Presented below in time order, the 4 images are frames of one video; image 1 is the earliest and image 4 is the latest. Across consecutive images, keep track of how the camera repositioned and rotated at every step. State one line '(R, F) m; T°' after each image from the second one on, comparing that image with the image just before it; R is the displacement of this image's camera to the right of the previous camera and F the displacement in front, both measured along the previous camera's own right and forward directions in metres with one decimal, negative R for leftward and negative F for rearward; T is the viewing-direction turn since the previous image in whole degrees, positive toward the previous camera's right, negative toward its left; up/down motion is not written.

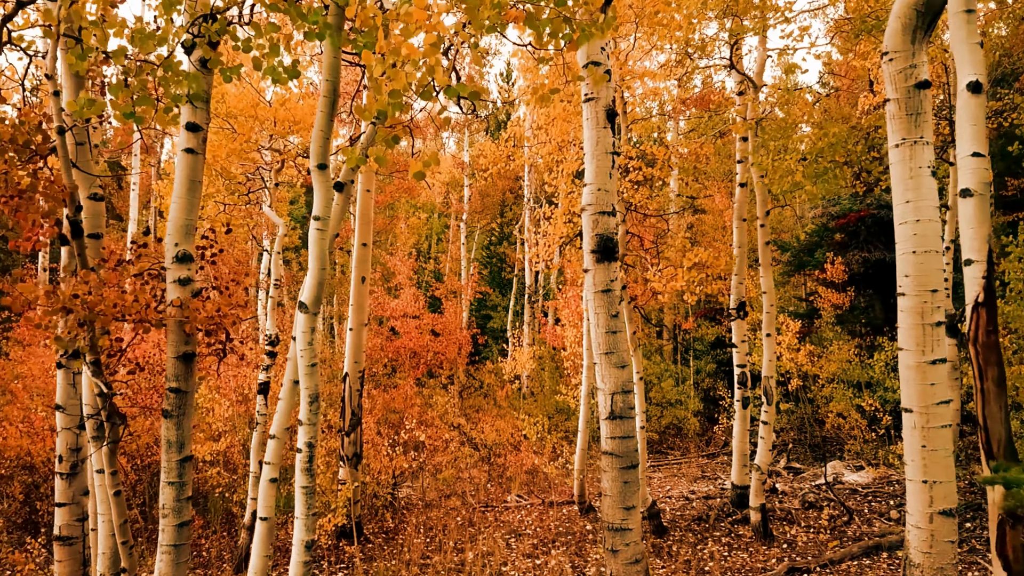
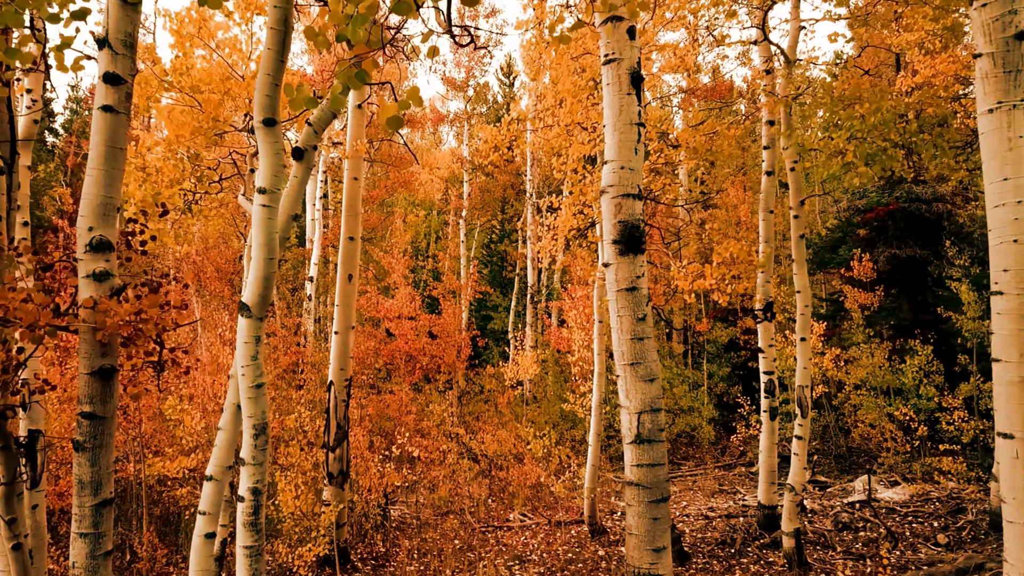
(-0.1, +0.8) m; 0°
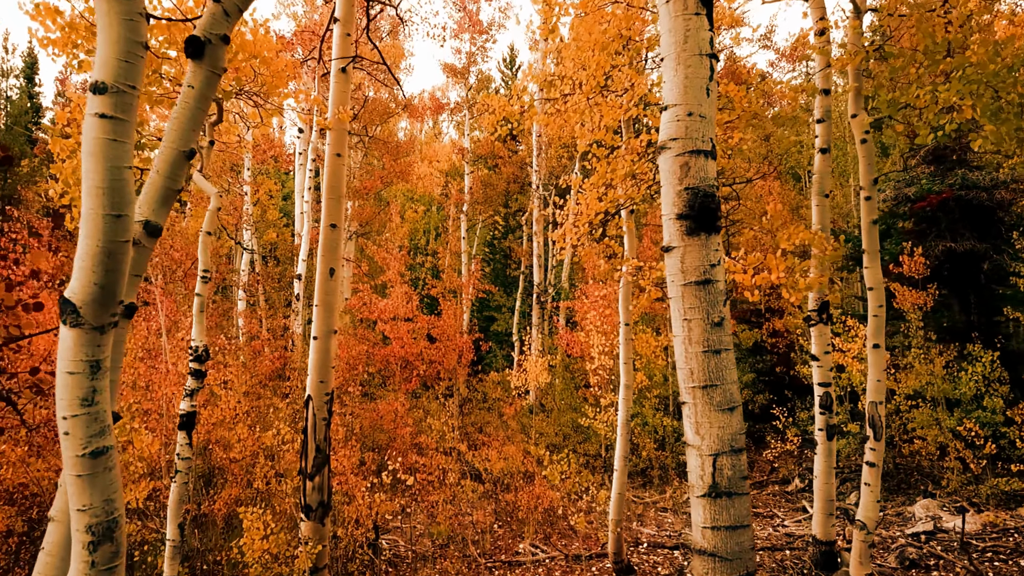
(-0.2, +1.2) m; 0°
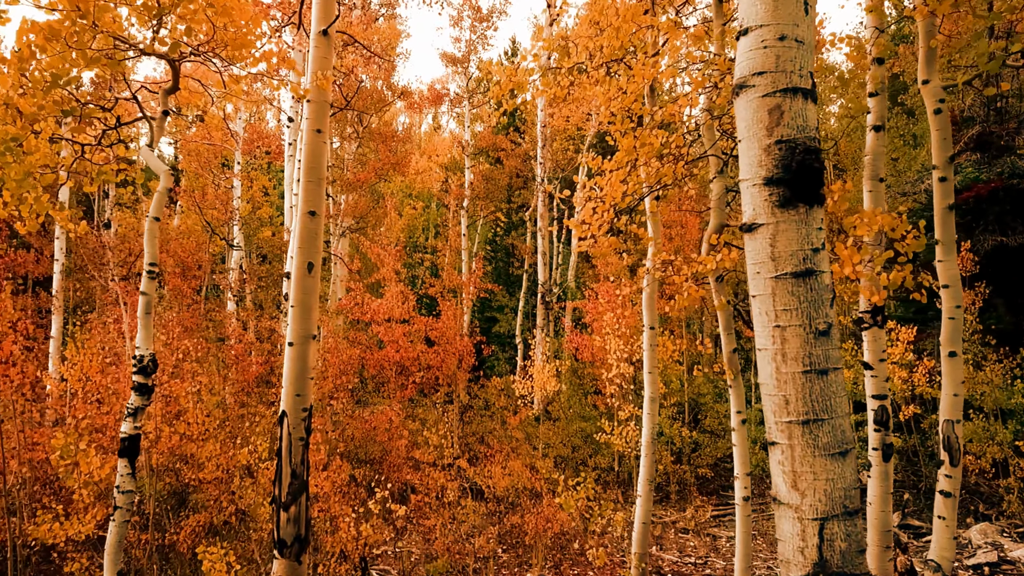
(-0.1, +0.9) m; 0°
